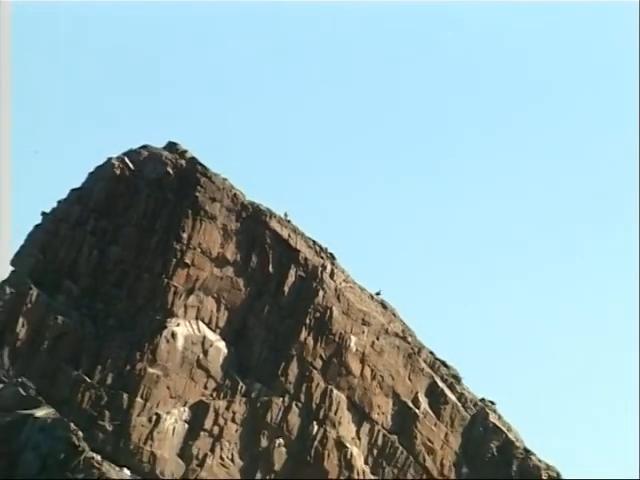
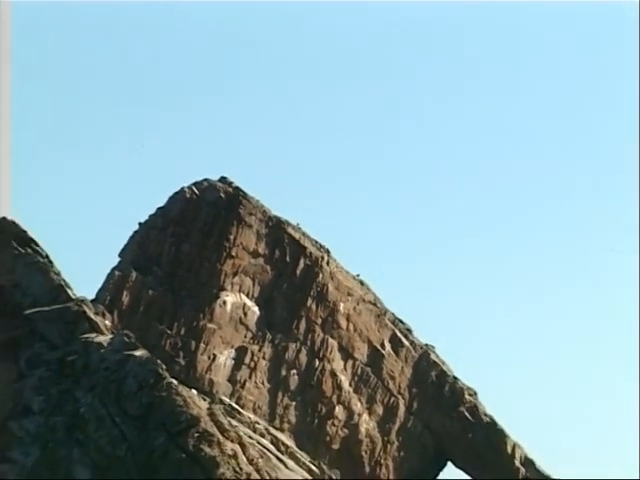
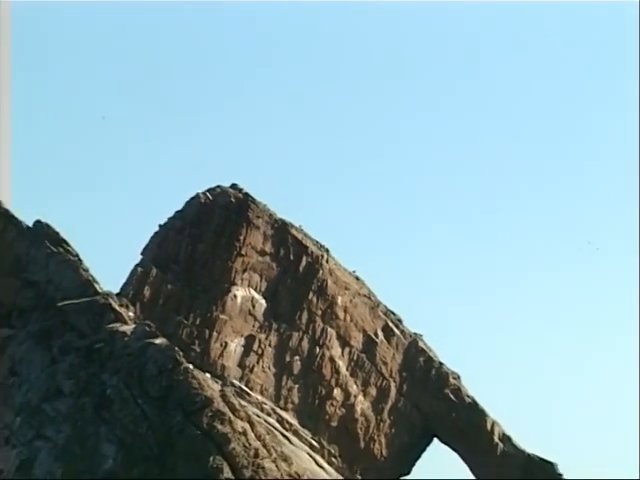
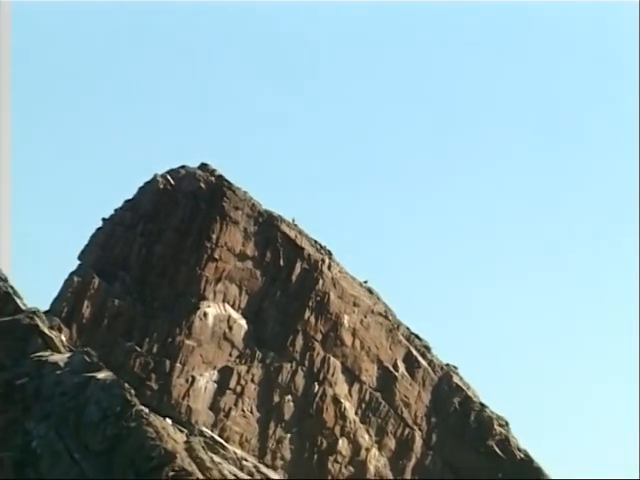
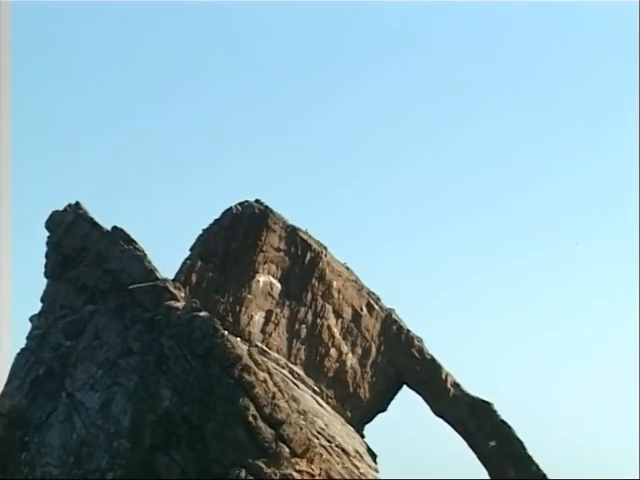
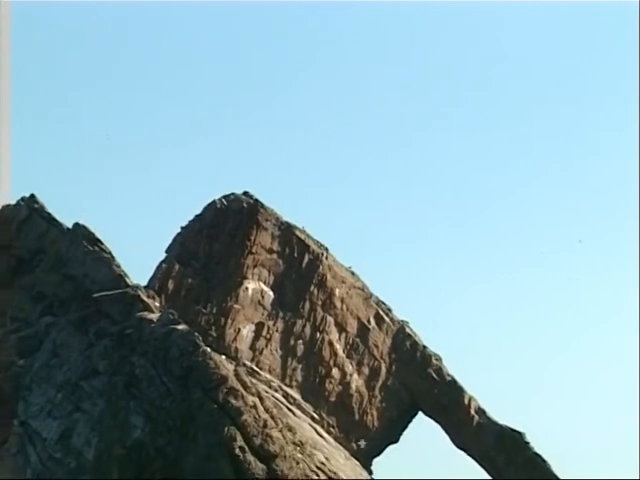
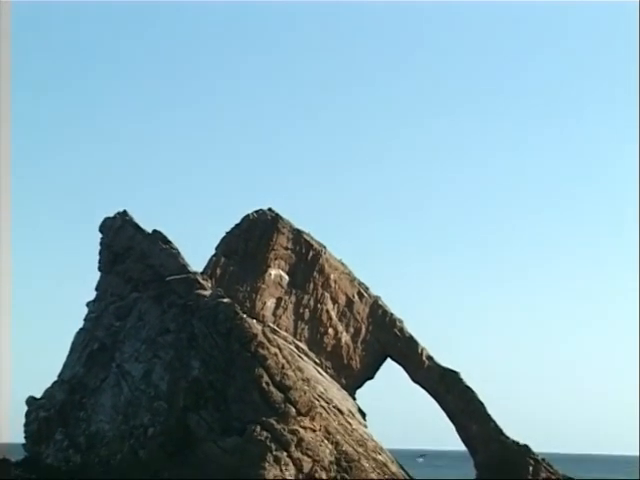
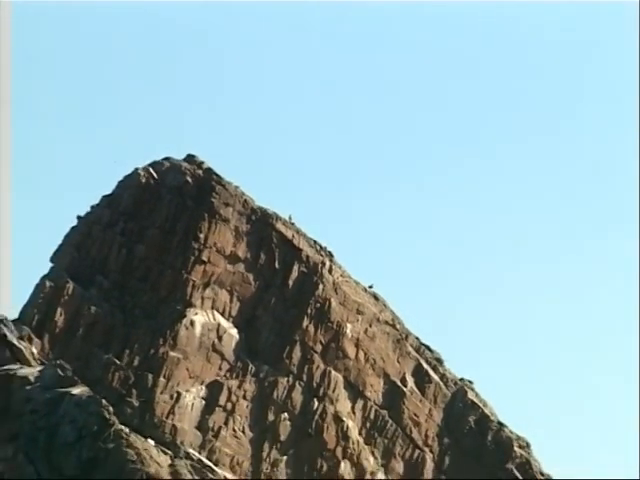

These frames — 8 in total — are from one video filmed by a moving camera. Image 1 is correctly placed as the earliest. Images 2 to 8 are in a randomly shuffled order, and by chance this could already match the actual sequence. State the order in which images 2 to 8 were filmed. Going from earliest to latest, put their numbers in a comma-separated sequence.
8, 4, 2, 3, 6, 5, 7
